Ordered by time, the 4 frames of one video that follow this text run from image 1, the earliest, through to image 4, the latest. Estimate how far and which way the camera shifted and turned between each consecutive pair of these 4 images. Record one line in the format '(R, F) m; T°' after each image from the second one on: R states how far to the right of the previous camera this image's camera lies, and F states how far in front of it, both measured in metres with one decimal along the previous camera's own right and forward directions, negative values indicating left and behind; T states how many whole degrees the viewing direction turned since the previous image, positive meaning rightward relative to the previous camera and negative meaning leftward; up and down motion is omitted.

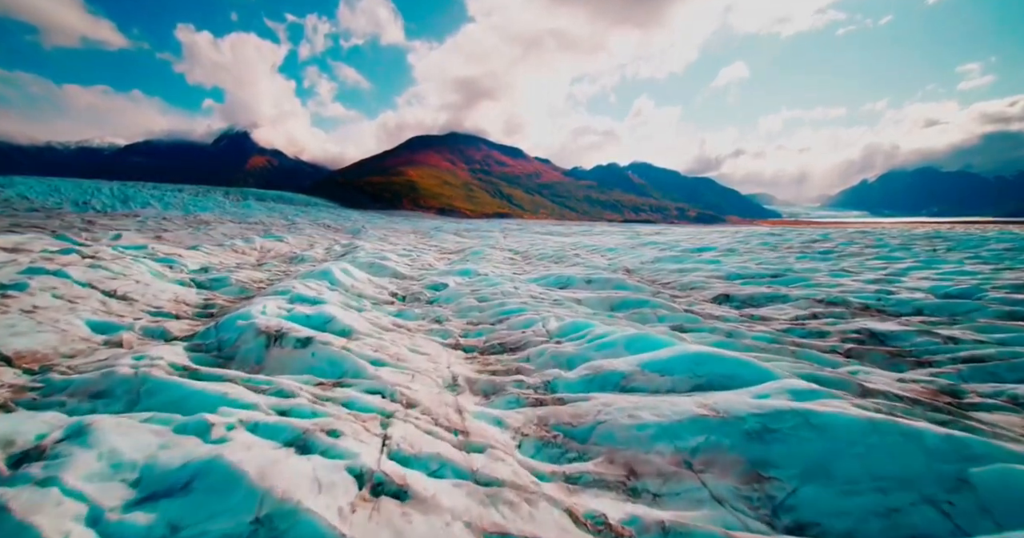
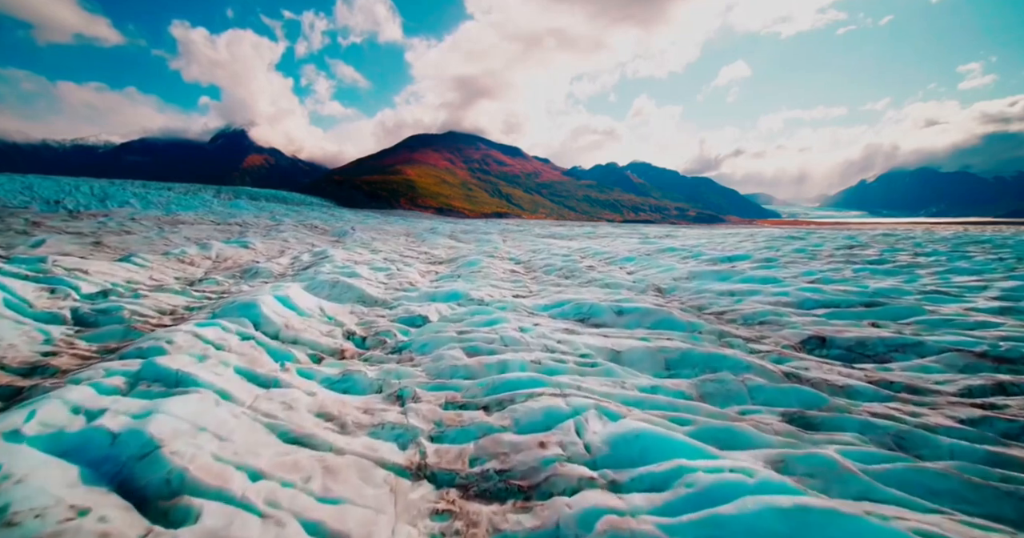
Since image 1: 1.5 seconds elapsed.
(-0.1, +2.7) m; 0°
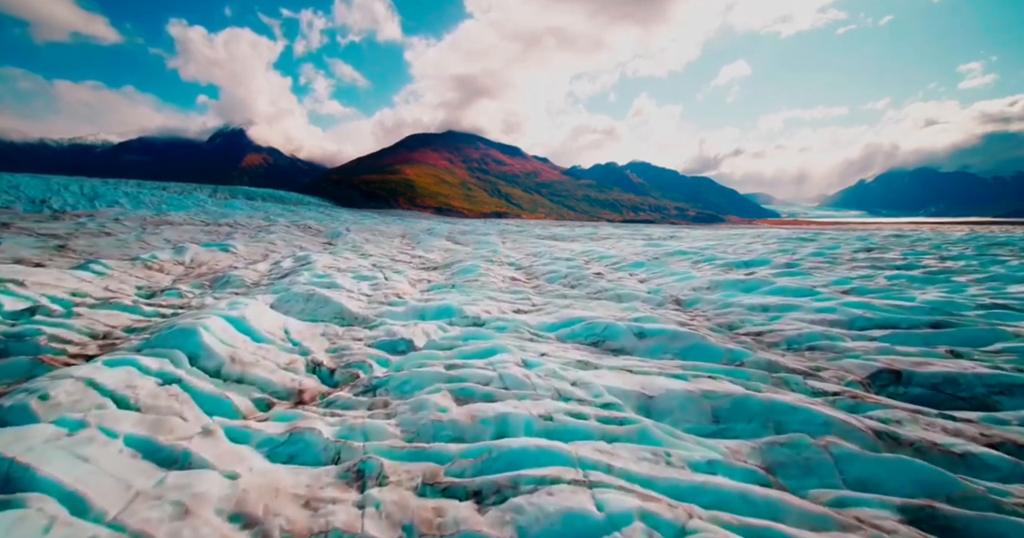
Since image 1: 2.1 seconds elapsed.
(0.0, +1.2) m; 0°
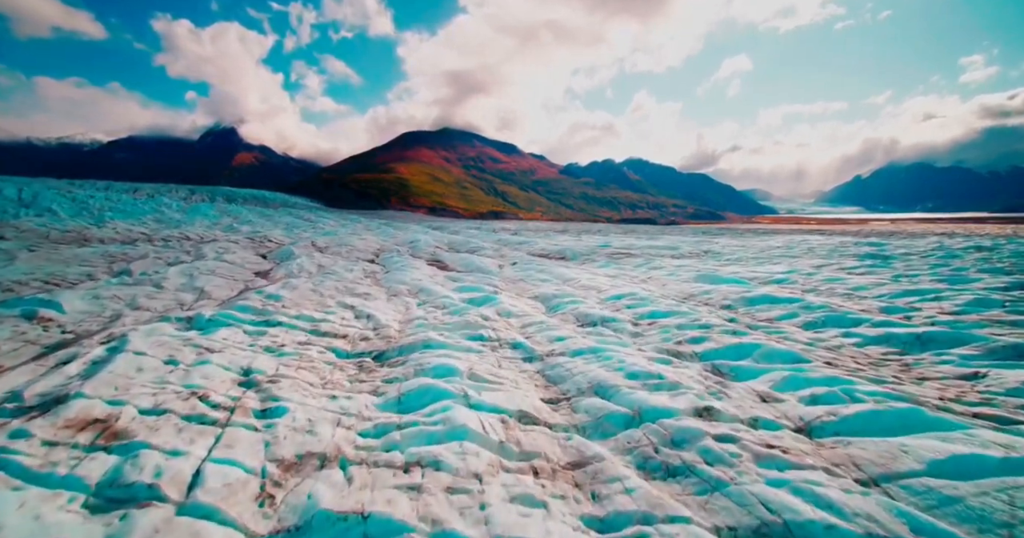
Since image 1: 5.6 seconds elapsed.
(-0.1, +6.8) m; 0°
